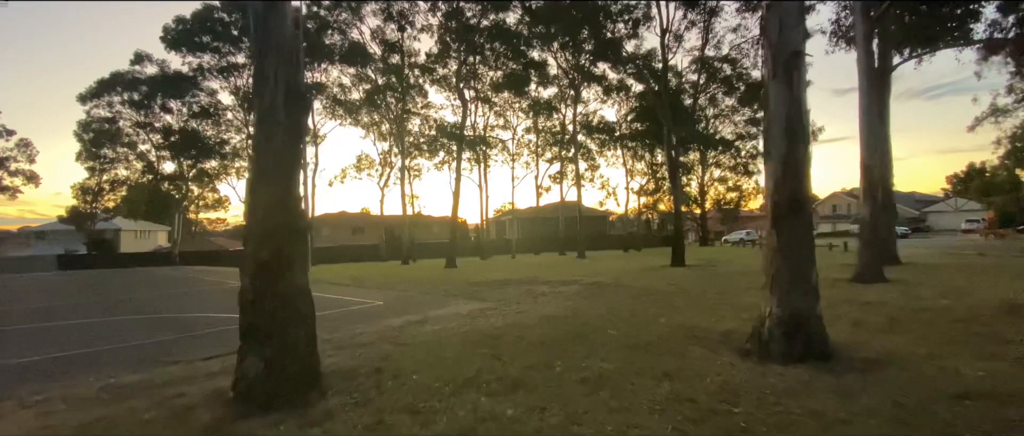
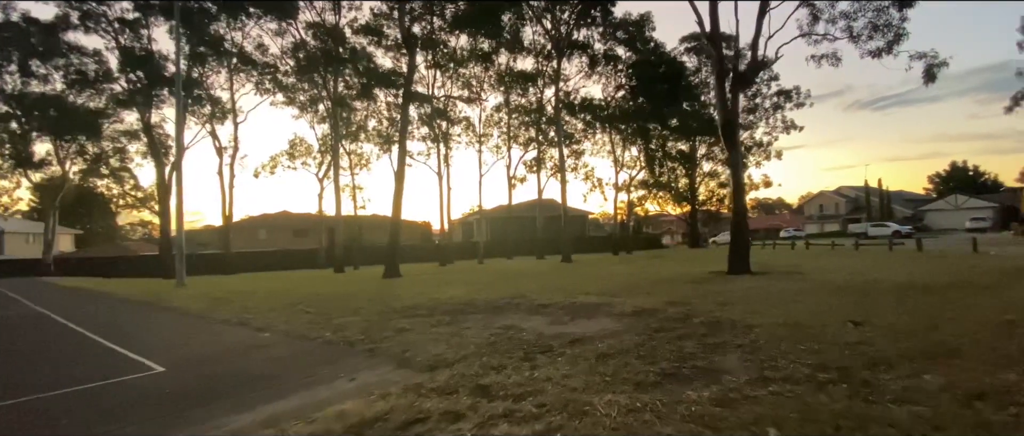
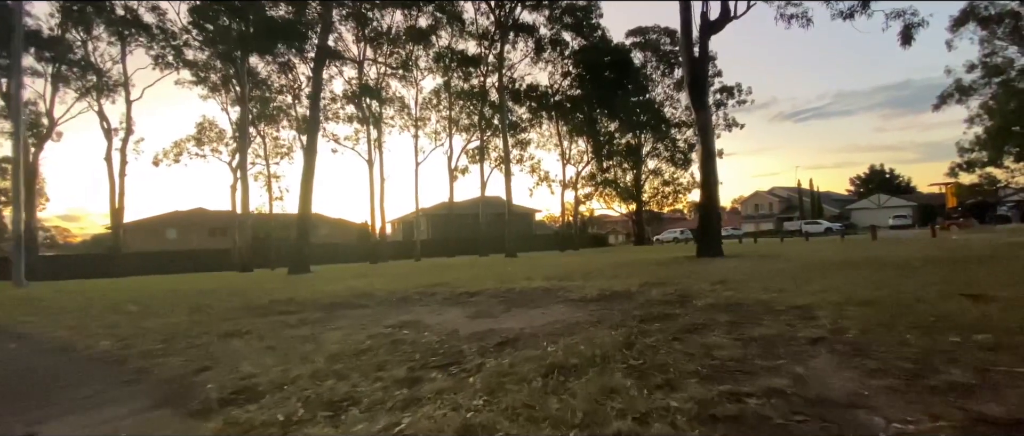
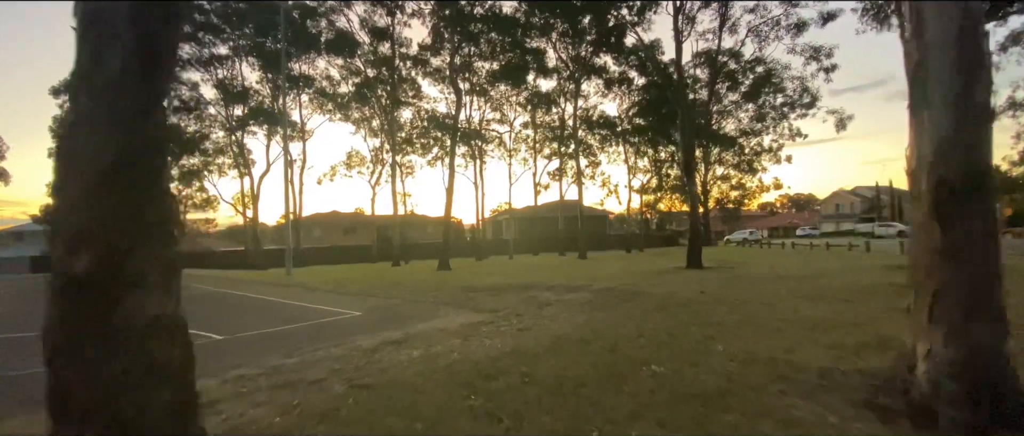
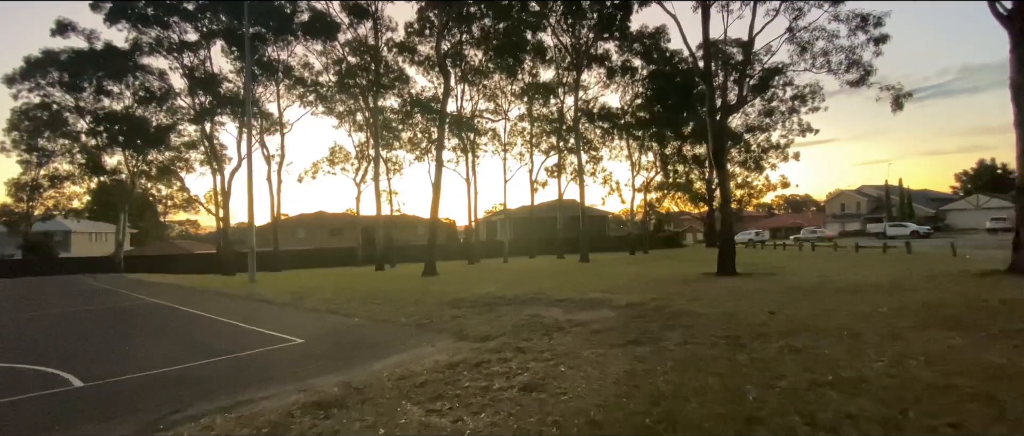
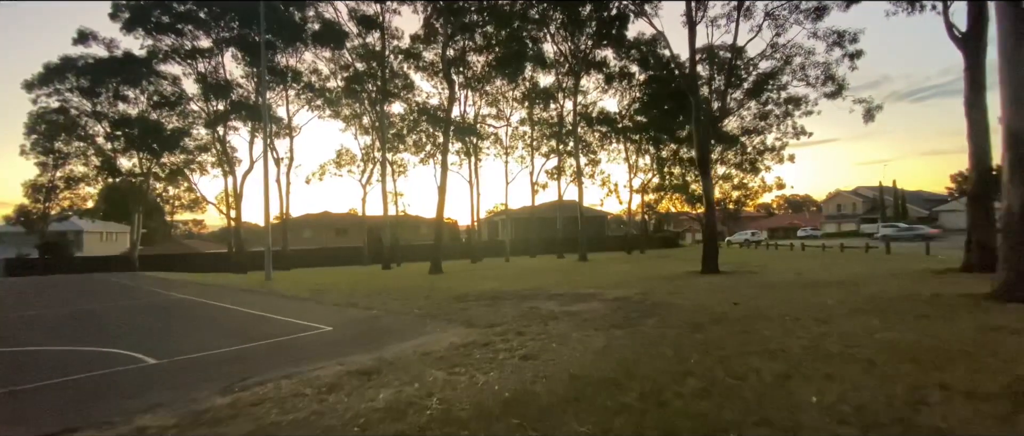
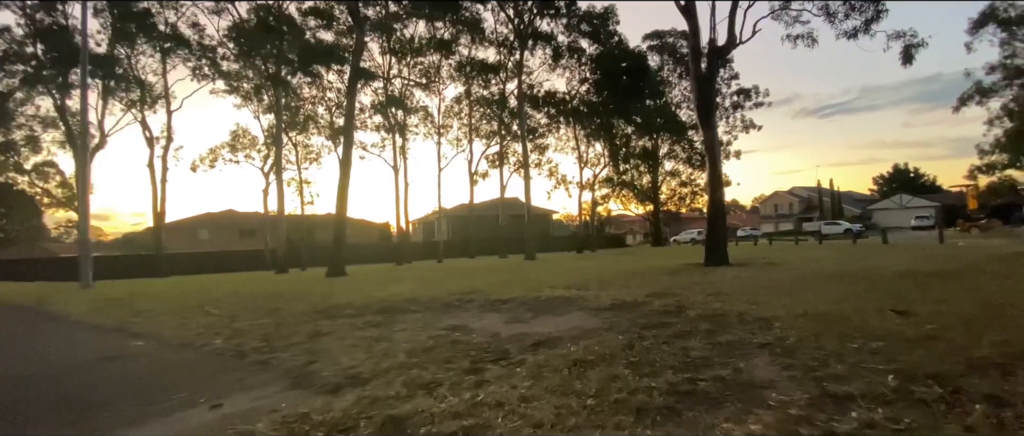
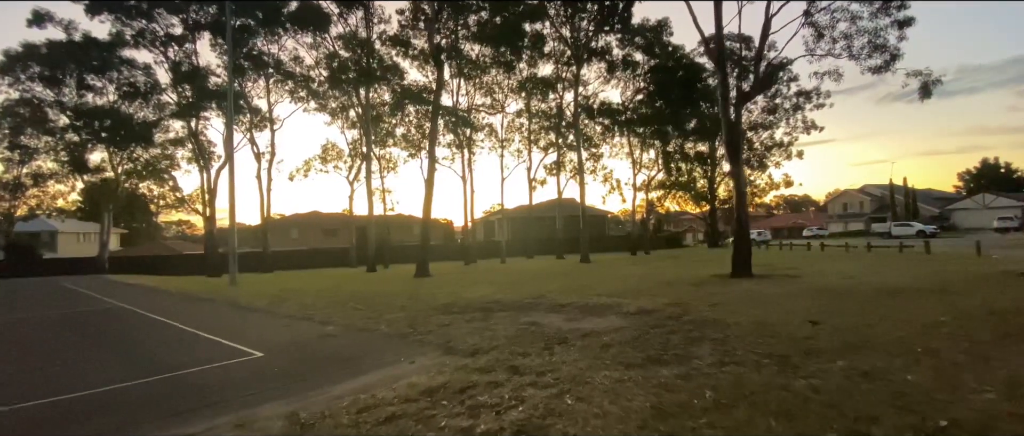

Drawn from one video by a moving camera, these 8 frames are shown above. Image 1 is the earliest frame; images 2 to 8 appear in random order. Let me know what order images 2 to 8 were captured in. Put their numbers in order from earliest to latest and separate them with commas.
4, 6, 5, 8, 2, 7, 3
